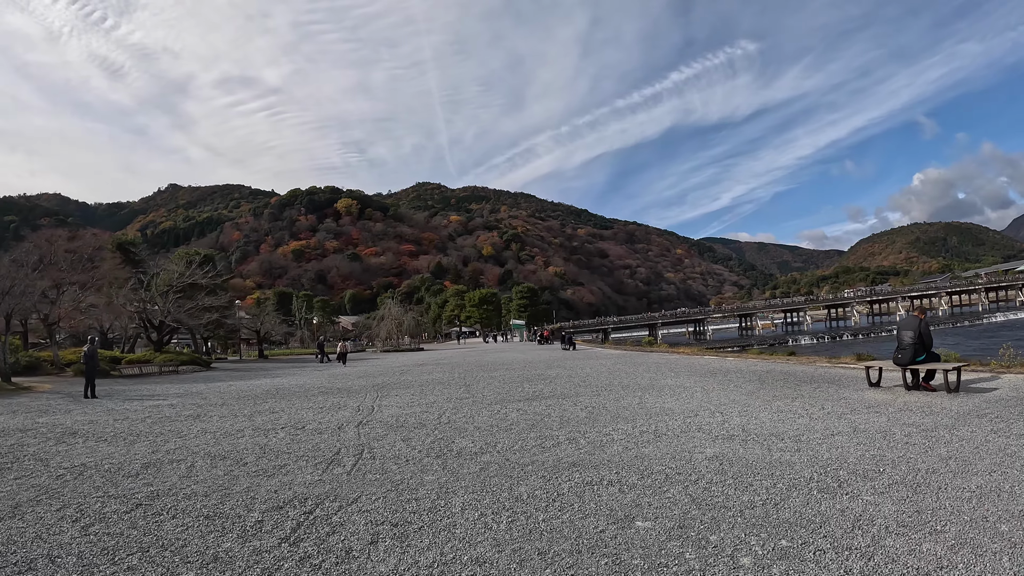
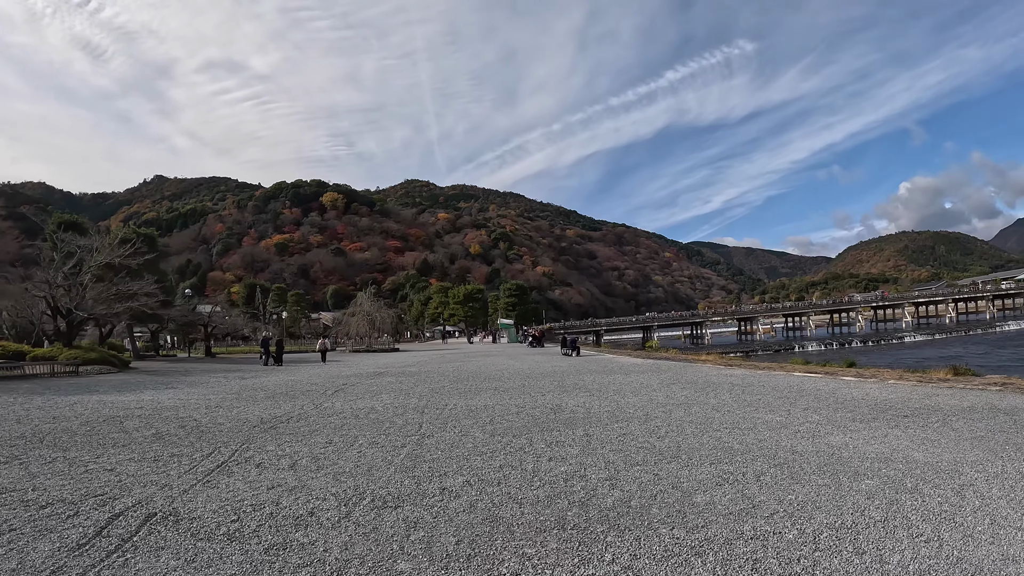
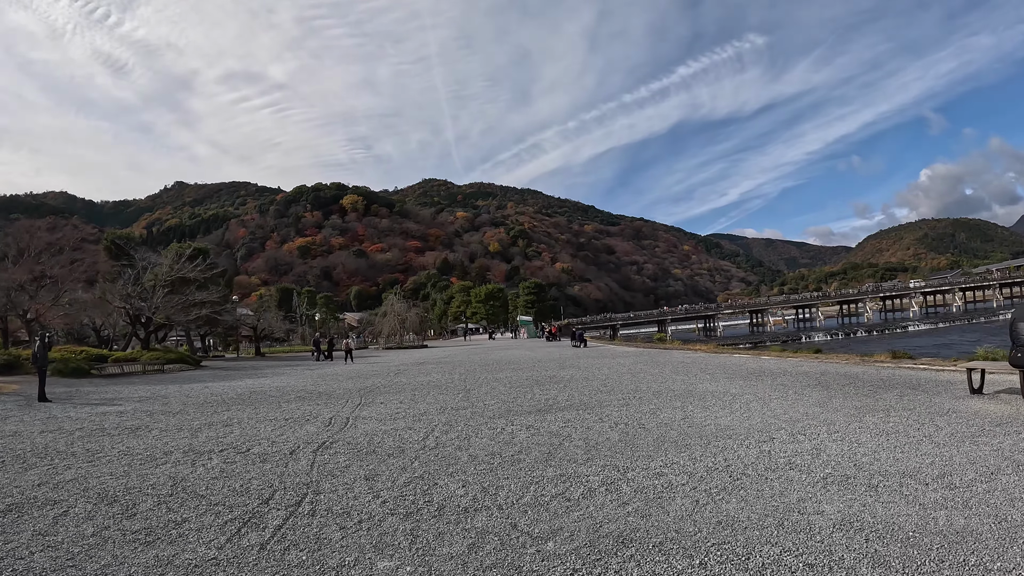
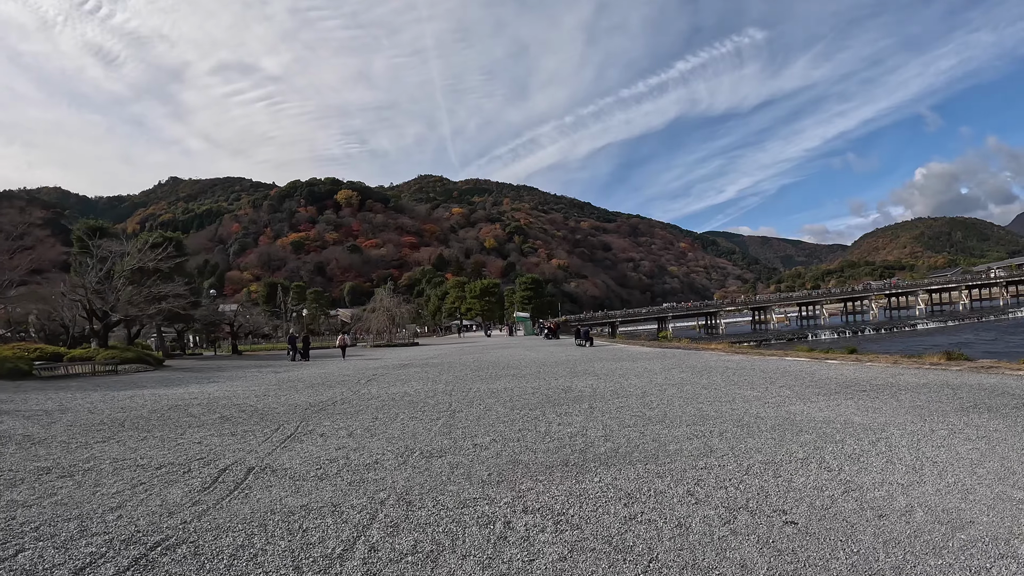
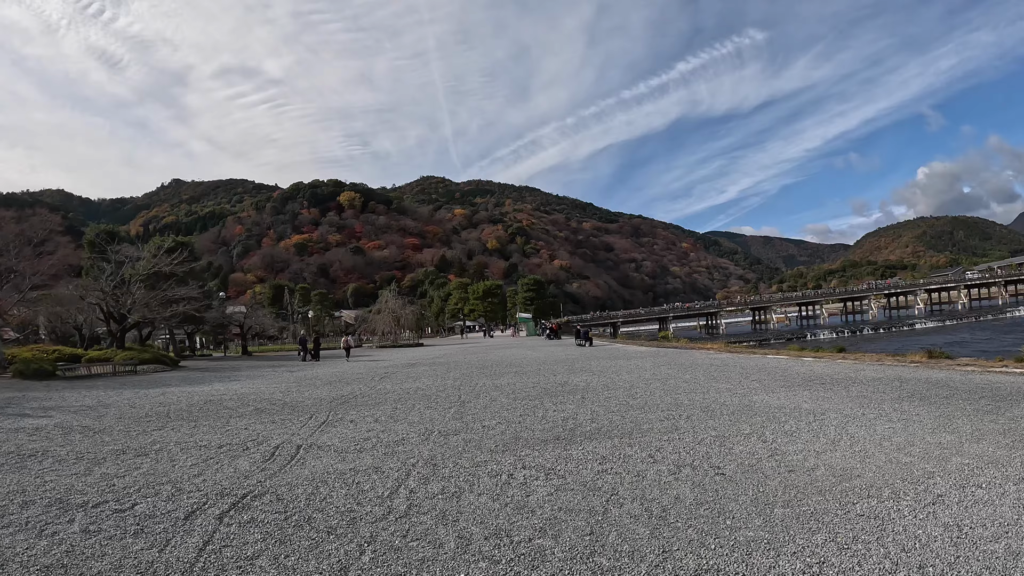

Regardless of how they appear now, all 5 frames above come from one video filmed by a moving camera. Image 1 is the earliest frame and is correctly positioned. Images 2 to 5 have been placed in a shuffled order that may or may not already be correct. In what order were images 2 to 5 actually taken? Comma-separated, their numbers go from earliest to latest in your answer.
3, 5, 4, 2
